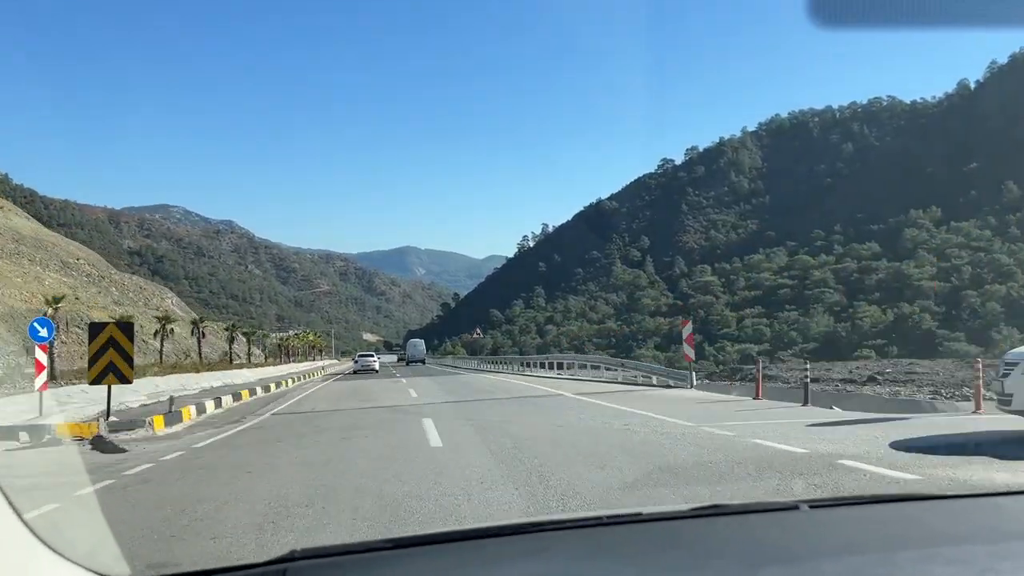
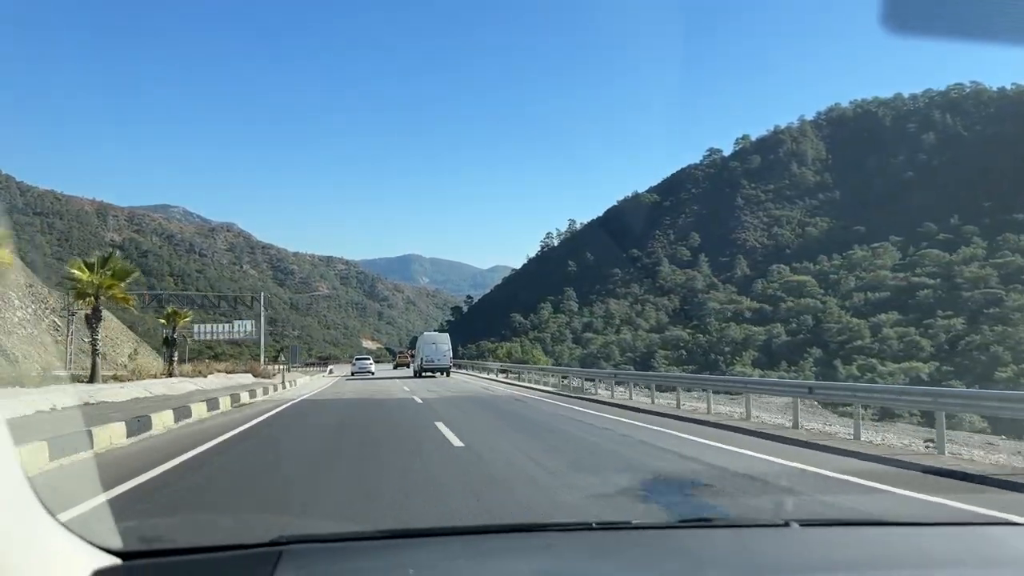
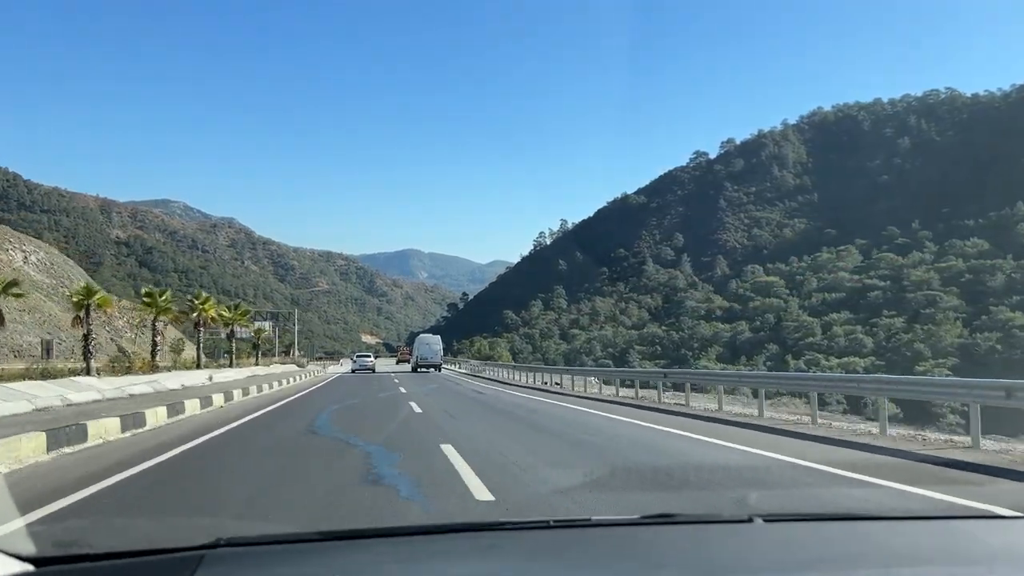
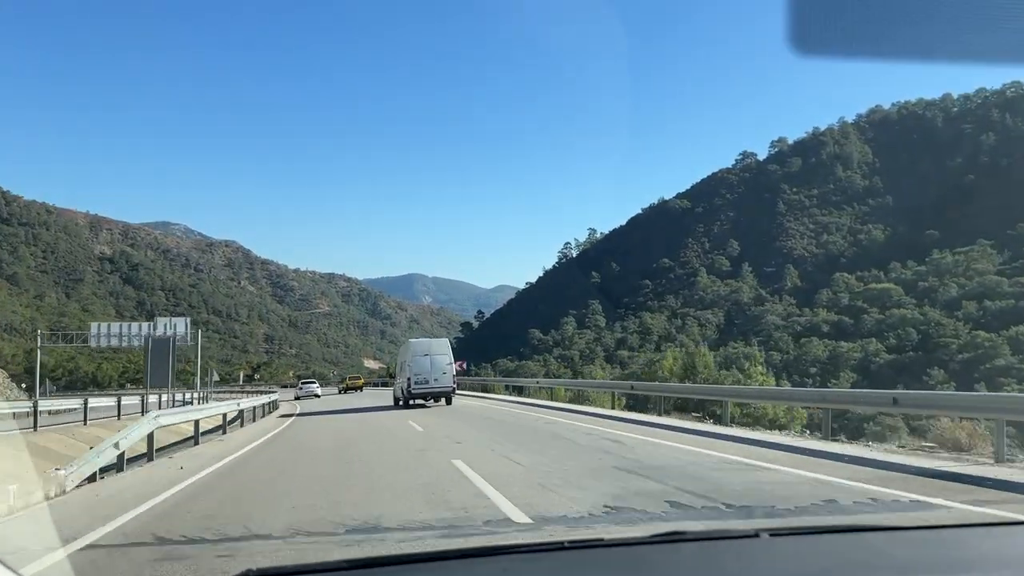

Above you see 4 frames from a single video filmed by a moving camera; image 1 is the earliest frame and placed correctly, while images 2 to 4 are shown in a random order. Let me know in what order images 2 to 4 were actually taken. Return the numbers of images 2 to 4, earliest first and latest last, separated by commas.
3, 2, 4
